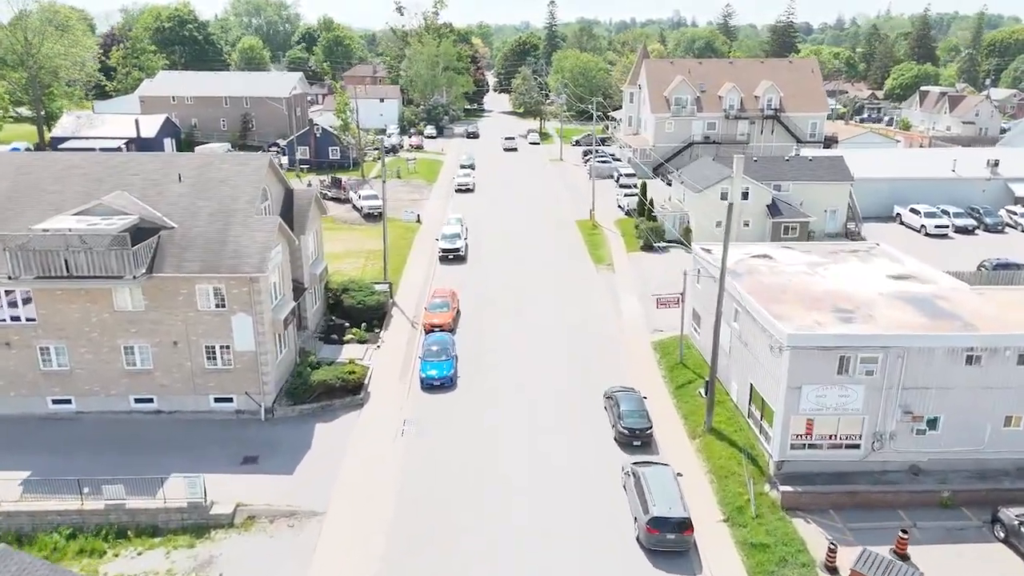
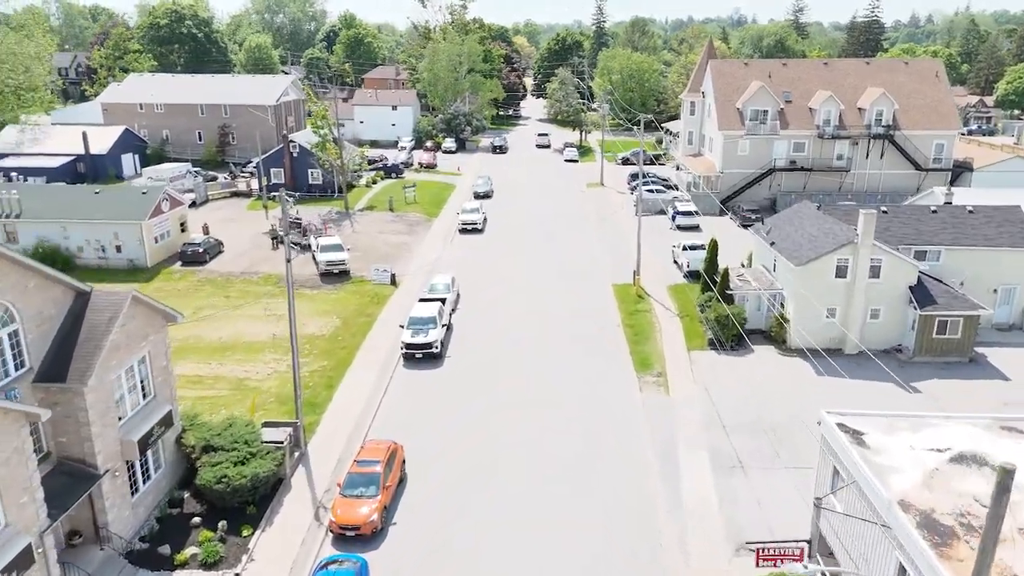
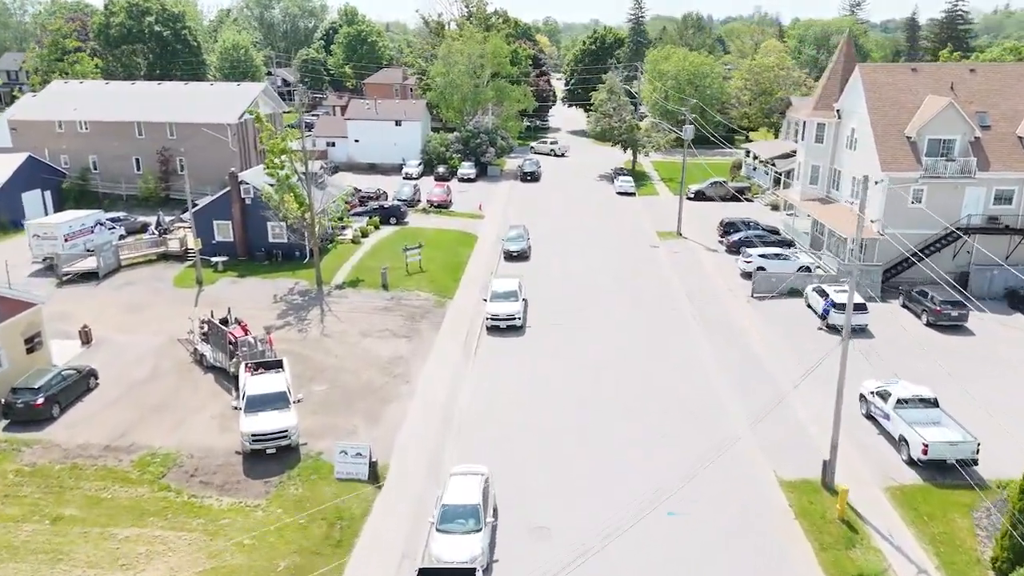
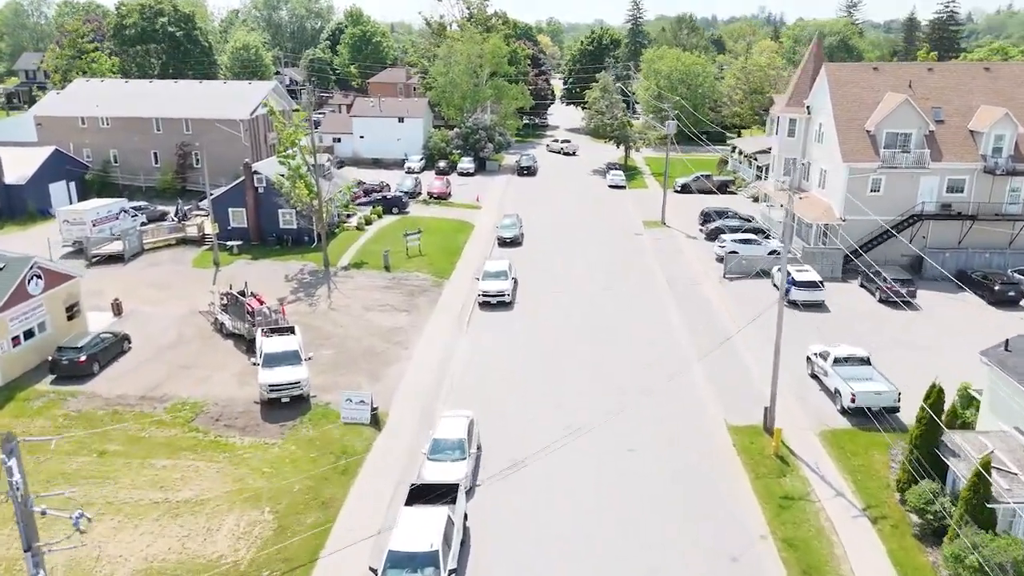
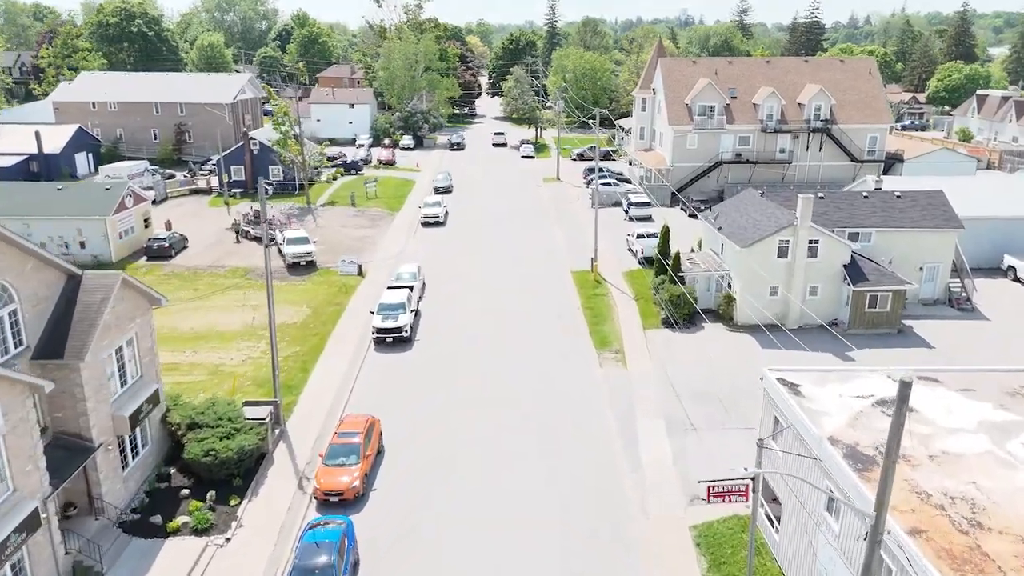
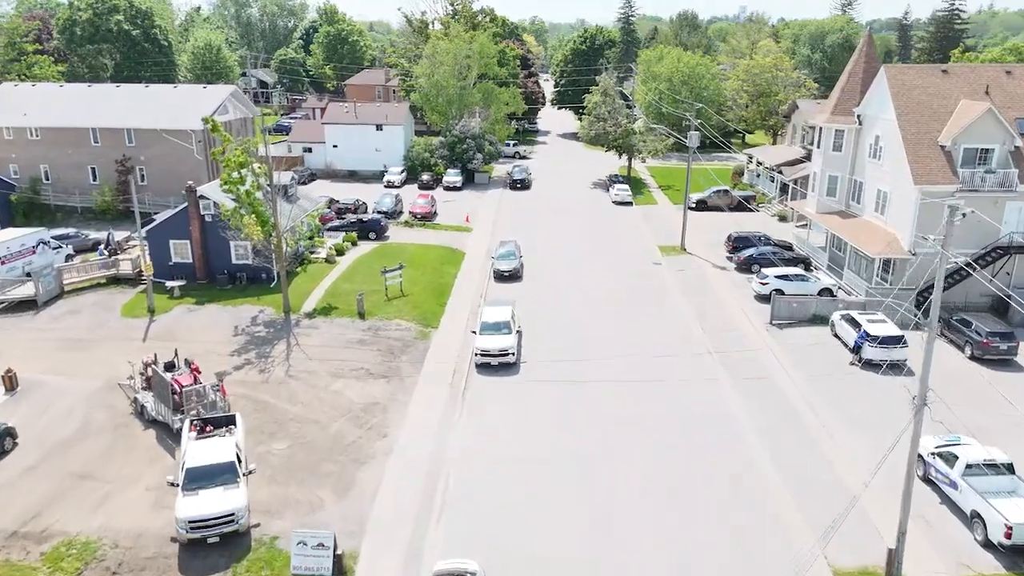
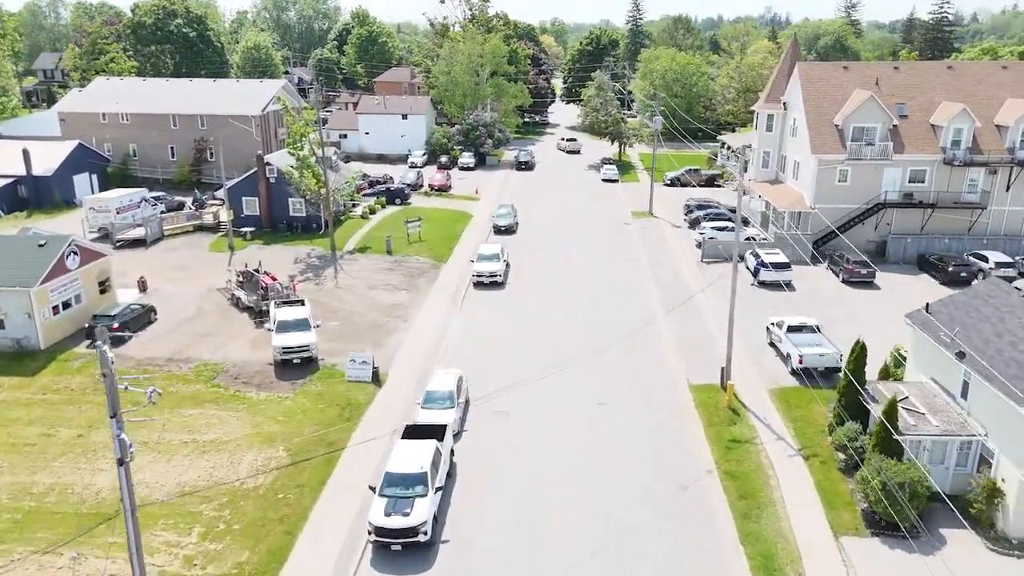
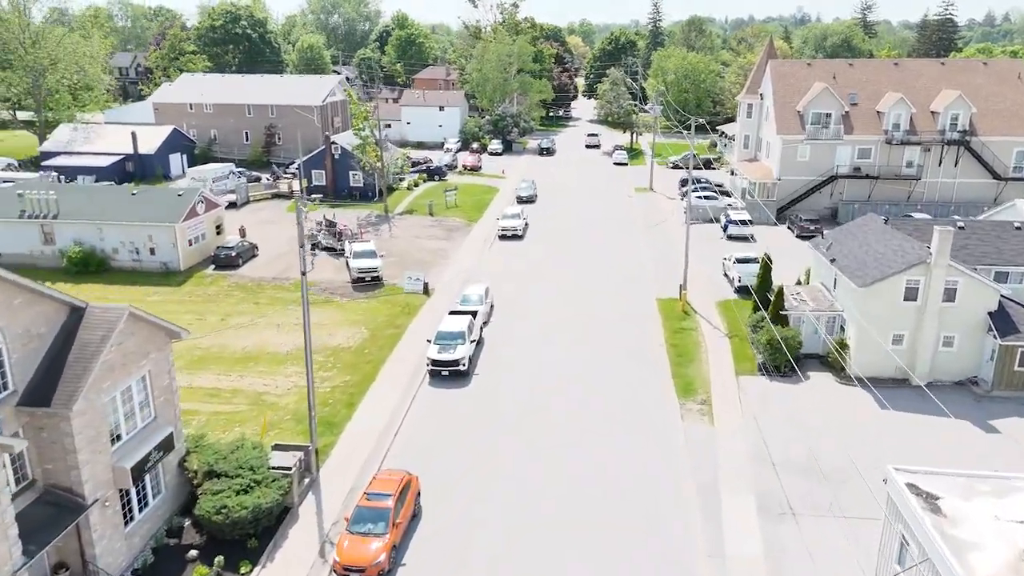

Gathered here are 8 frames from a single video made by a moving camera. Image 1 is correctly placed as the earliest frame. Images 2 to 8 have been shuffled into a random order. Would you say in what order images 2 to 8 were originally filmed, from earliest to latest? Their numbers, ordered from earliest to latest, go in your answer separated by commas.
5, 2, 8, 7, 4, 3, 6
